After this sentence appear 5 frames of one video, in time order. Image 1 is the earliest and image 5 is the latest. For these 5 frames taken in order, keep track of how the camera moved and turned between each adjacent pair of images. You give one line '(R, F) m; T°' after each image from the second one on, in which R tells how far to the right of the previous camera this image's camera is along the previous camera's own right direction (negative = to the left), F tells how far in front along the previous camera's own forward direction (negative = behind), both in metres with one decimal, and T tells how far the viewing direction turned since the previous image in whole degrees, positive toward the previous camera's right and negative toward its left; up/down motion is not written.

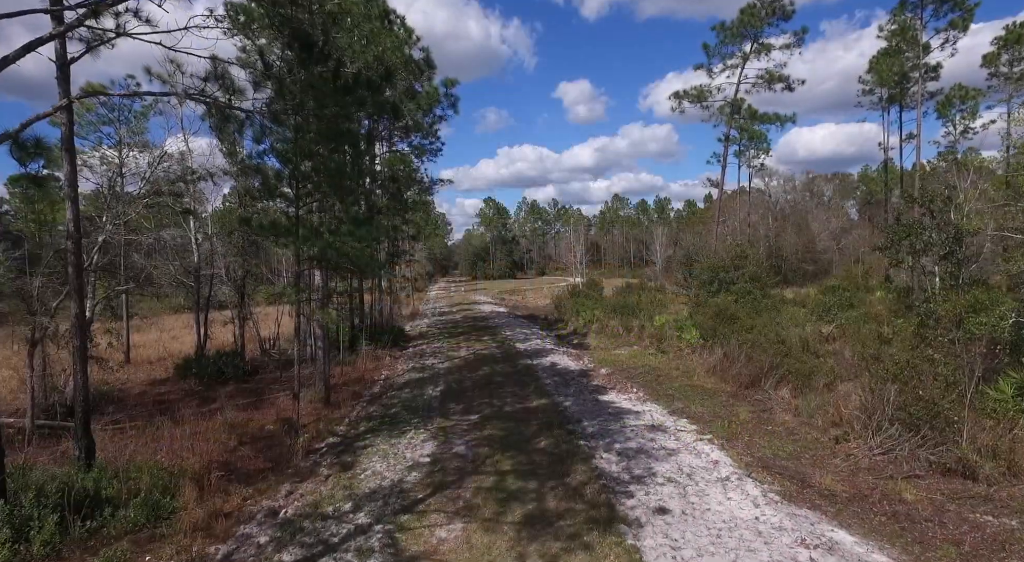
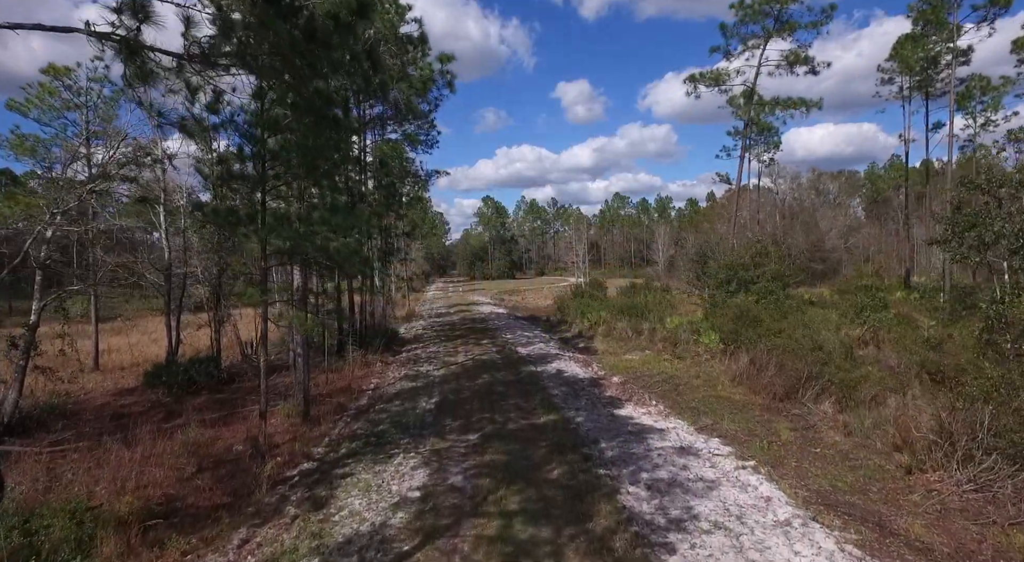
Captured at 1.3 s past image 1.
(-0.1, +1.2) m; 0°
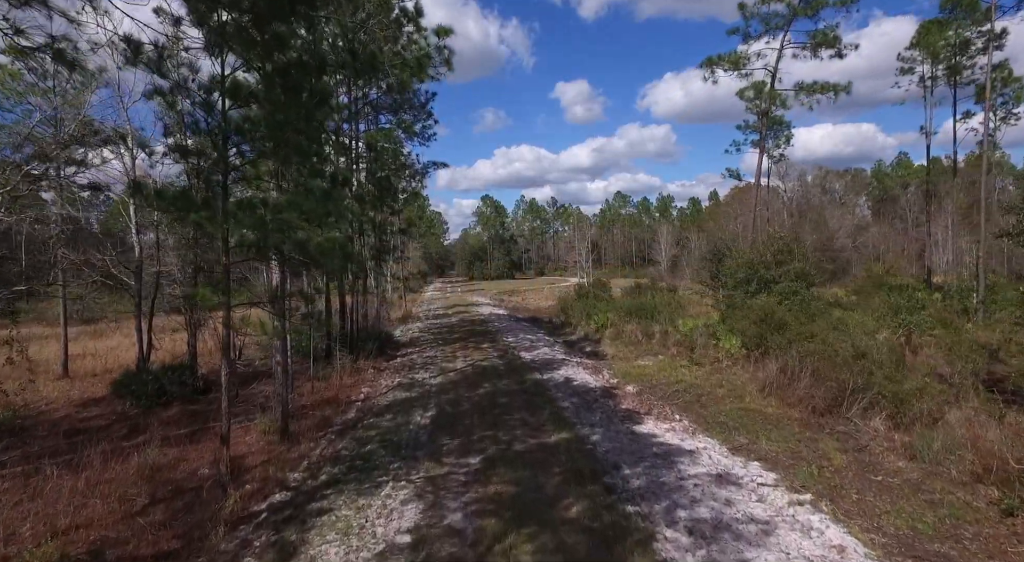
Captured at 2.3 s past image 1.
(-0.1, +1.1) m; 0°
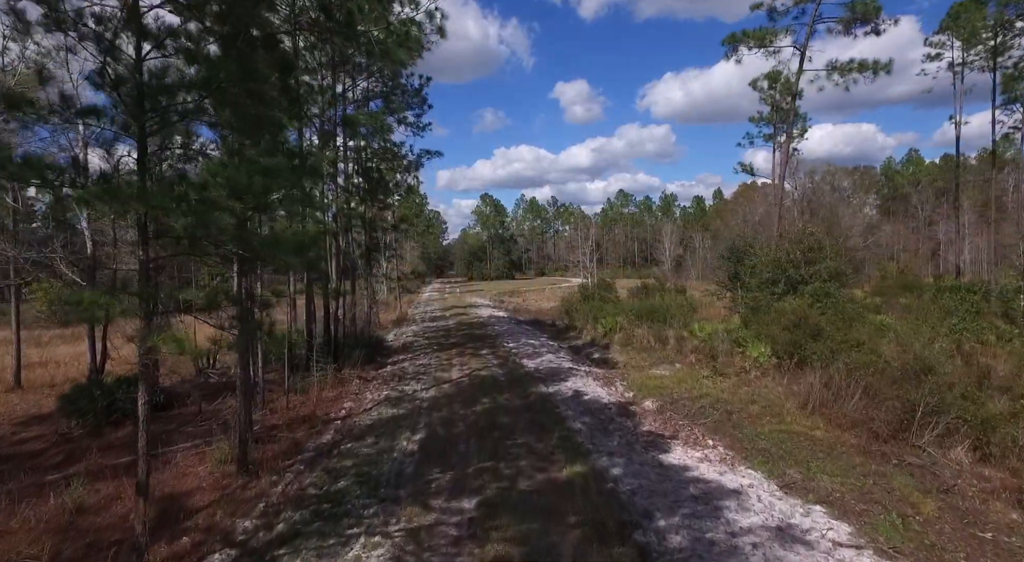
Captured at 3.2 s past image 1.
(0.0, +1.3) m; 0°
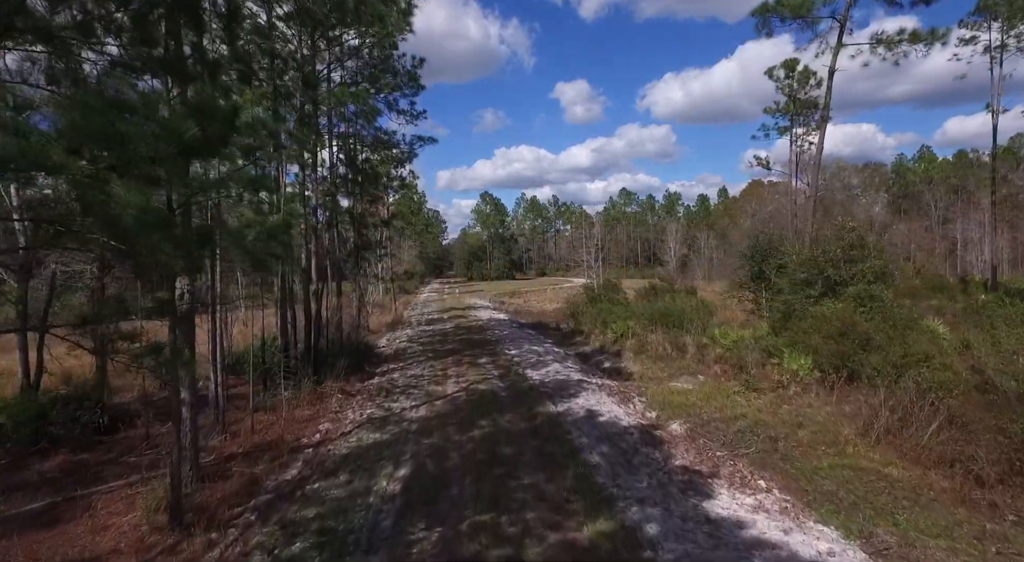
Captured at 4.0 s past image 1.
(0.0, +1.4) m; 0°
